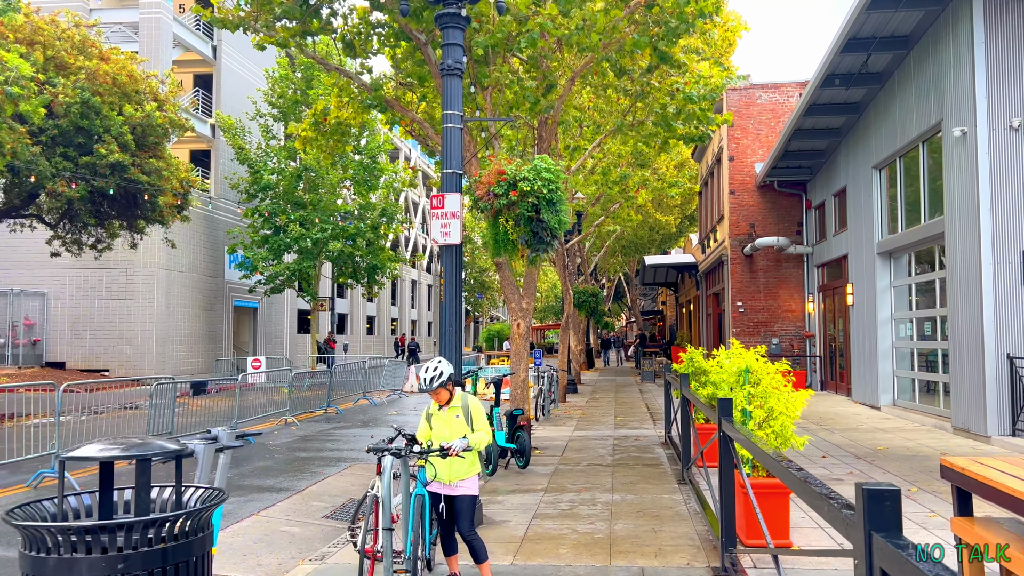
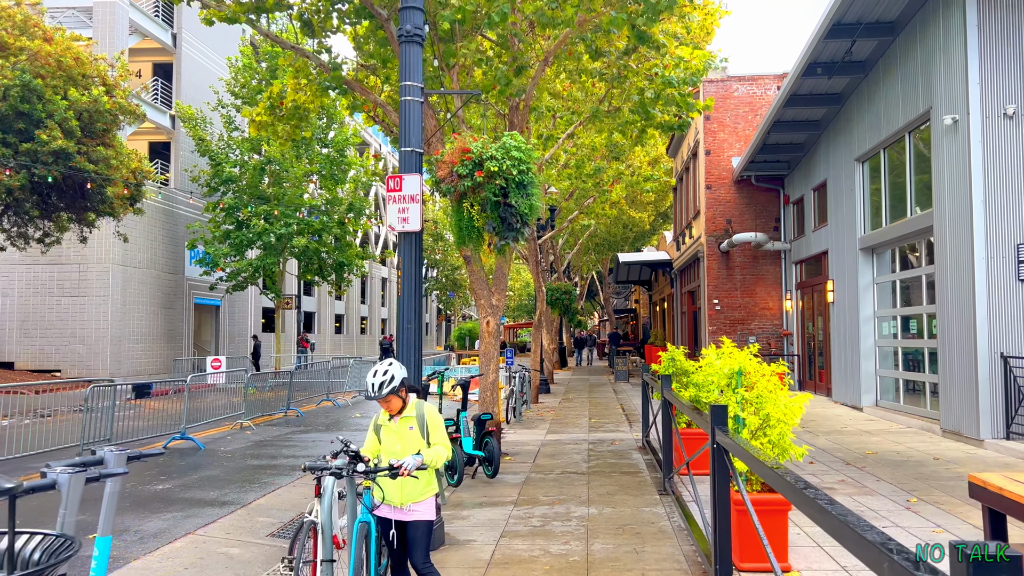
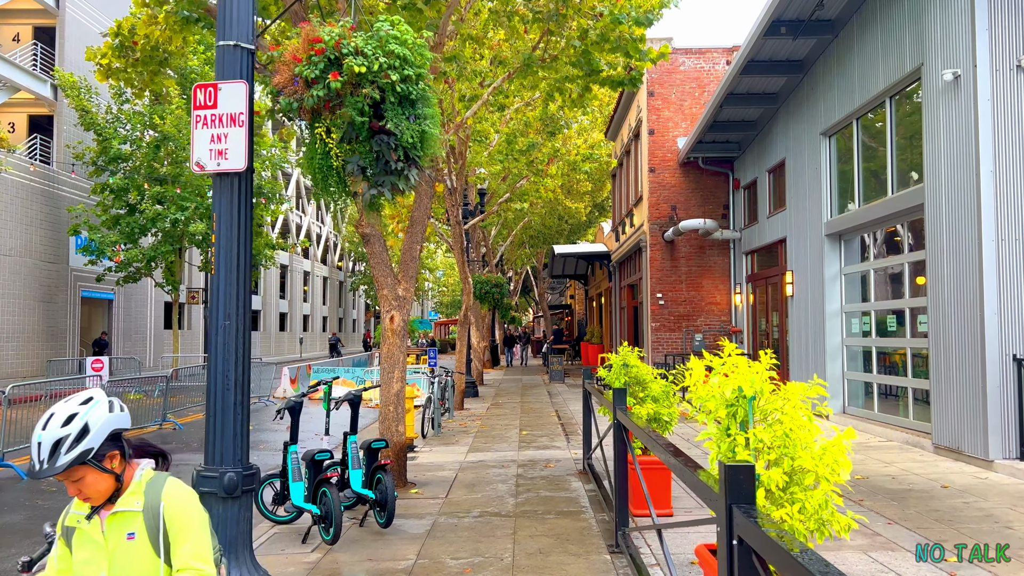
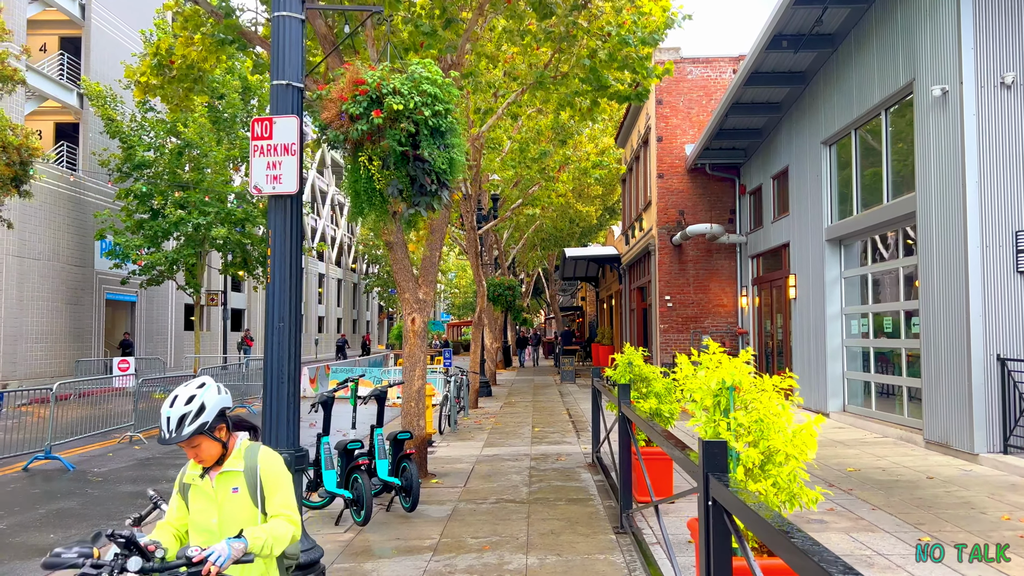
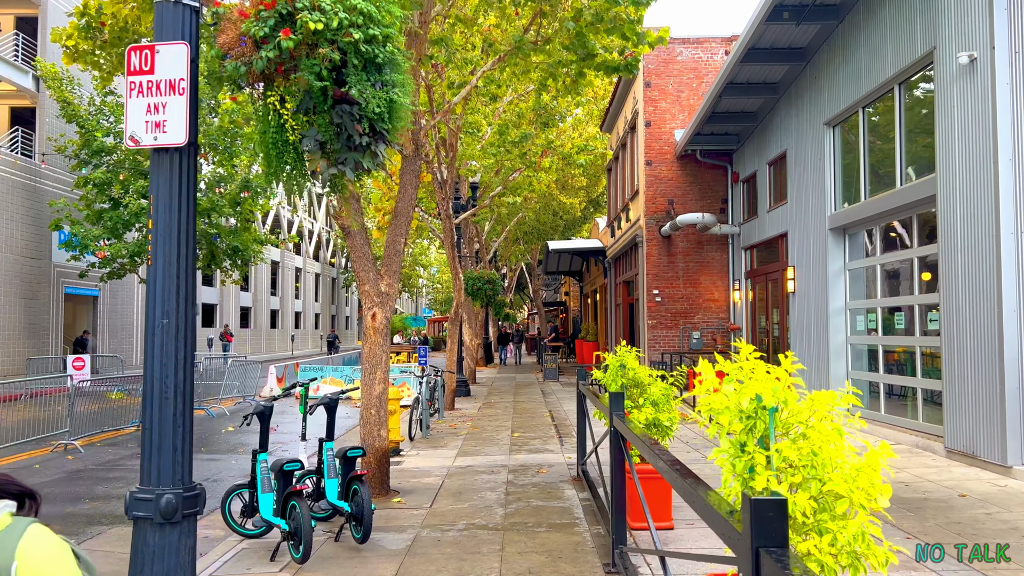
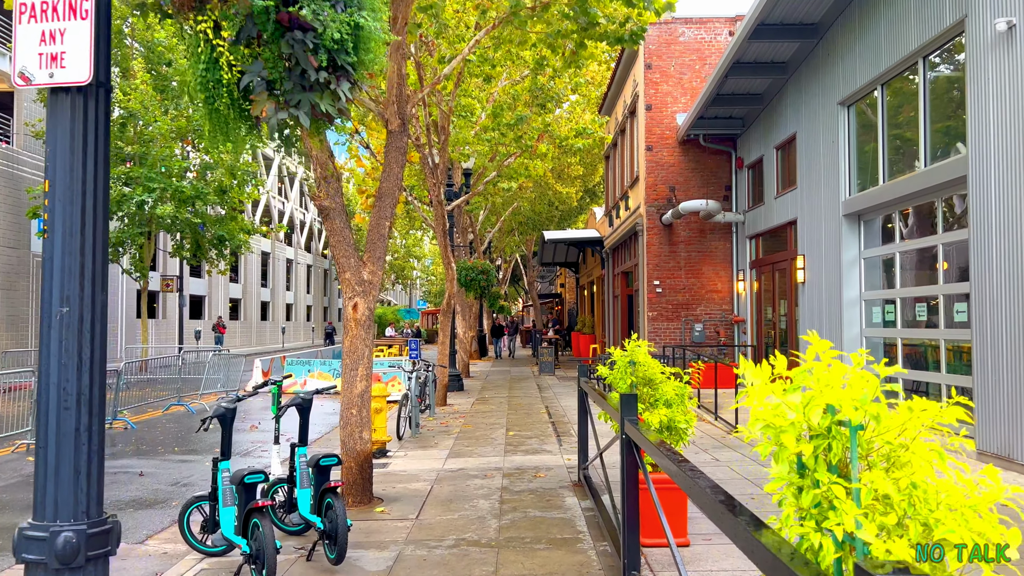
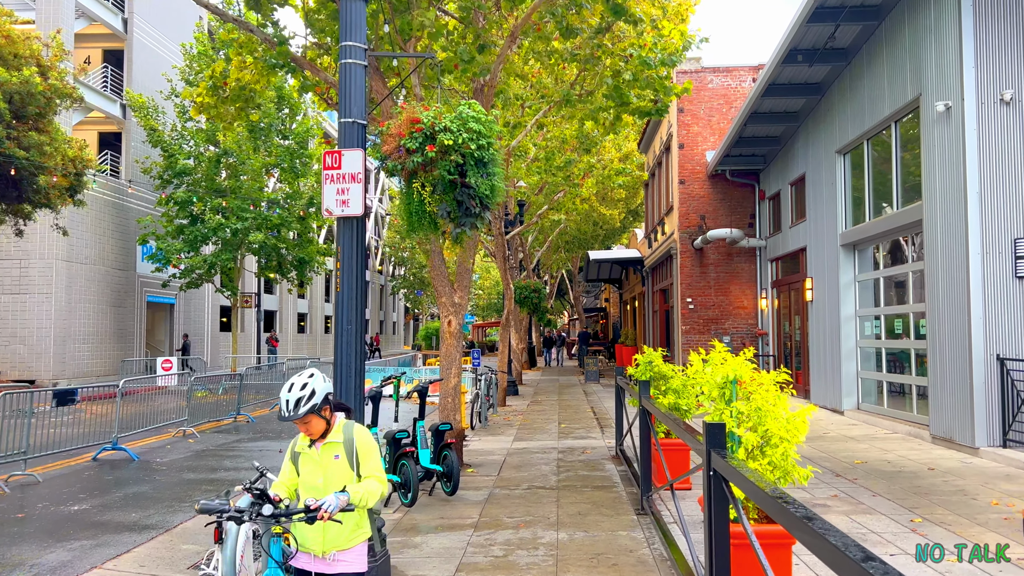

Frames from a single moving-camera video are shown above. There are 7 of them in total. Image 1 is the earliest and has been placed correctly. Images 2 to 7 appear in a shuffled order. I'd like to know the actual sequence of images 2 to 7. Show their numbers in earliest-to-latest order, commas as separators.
2, 7, 4, 3, 5, 6
